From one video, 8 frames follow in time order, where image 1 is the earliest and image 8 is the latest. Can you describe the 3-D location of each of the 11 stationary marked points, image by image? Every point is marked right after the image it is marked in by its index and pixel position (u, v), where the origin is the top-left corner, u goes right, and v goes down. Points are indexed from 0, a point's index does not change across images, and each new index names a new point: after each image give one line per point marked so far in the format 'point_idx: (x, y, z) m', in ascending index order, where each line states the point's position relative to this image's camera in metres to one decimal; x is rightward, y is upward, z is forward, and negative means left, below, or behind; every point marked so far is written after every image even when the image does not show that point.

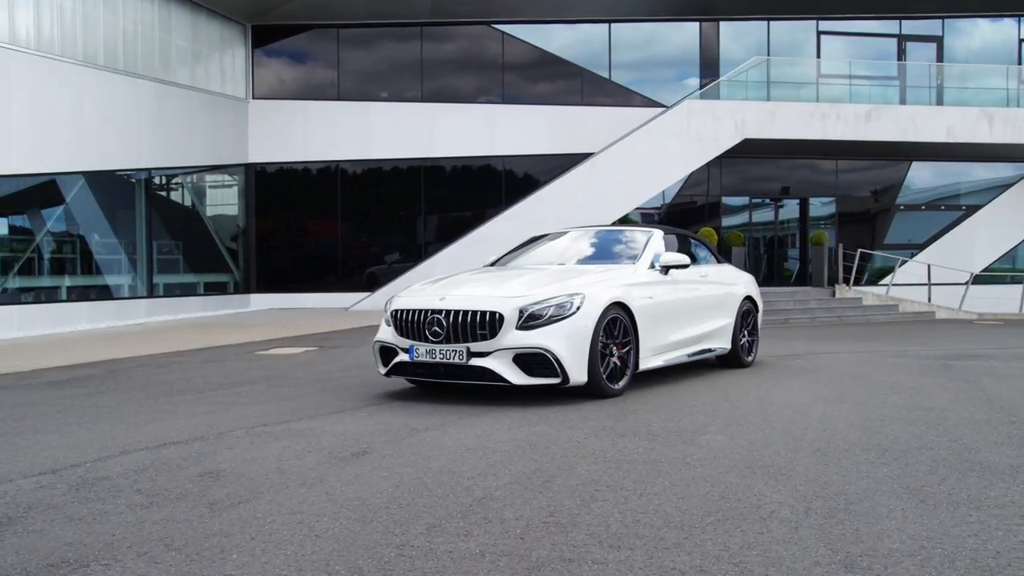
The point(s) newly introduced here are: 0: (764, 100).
0: (+5.4, +4.0, +19.6) m
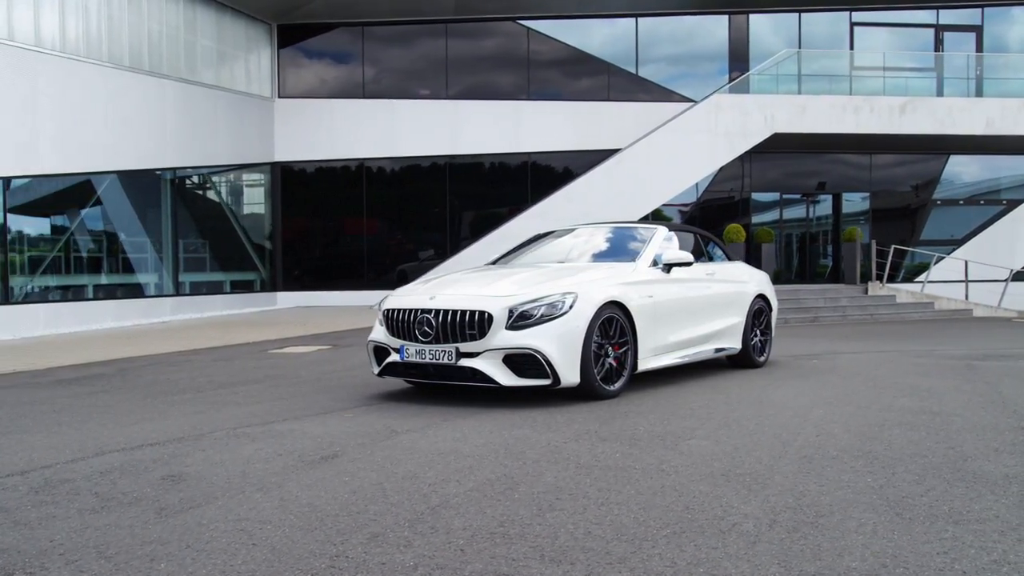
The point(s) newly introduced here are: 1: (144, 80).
0: (+5.9, +4.0, +19.2) m
1: (-6.8, +3.8, +16.8) m
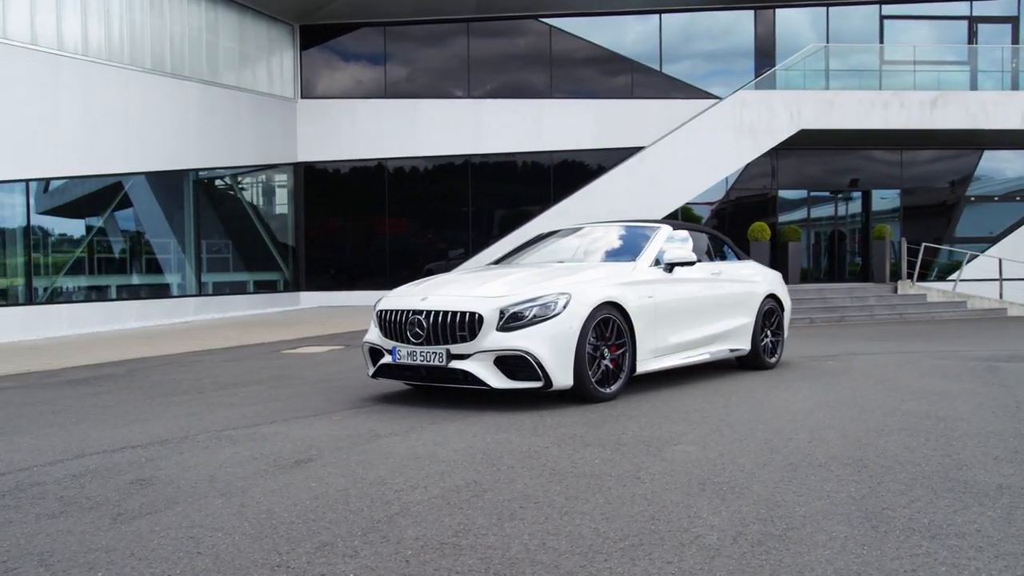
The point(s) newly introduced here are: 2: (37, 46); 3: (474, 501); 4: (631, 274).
0: (+6.4, +4.1, +18.8) m
1: (-6.4, +3.8, +17.0) m
2: (-7.5, +3.8, +14.5) m
3: (-0.2, -0.9, +3.9) m
4: (+0.9, +0.1, +7.1) m
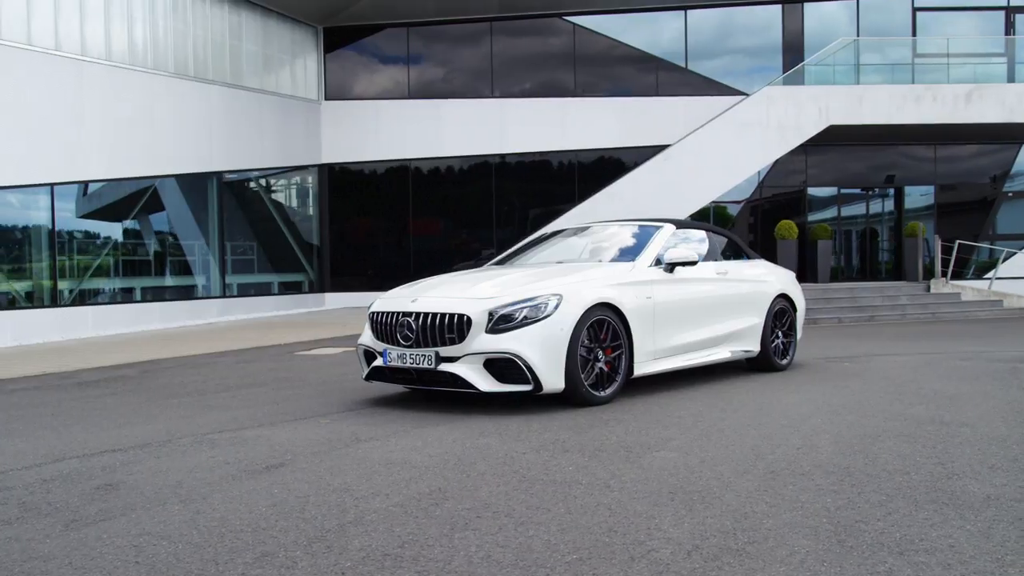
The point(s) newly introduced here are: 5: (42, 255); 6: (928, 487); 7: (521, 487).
0: (+6.8, +4.1, +18.4) m
1: (-6.0, +3.8, +17.1) m
2: (-7.2, +3.8, +14.7) m
3: (-0.3, -0.9, +3.8) m
4: (+0.9, +0.1, +6.9) m
5: (-7.5, +0.5, +14.7) m
6: (+1.8, -0.9, +4.0) m
7: (0.0, -0.9, +4.2) m
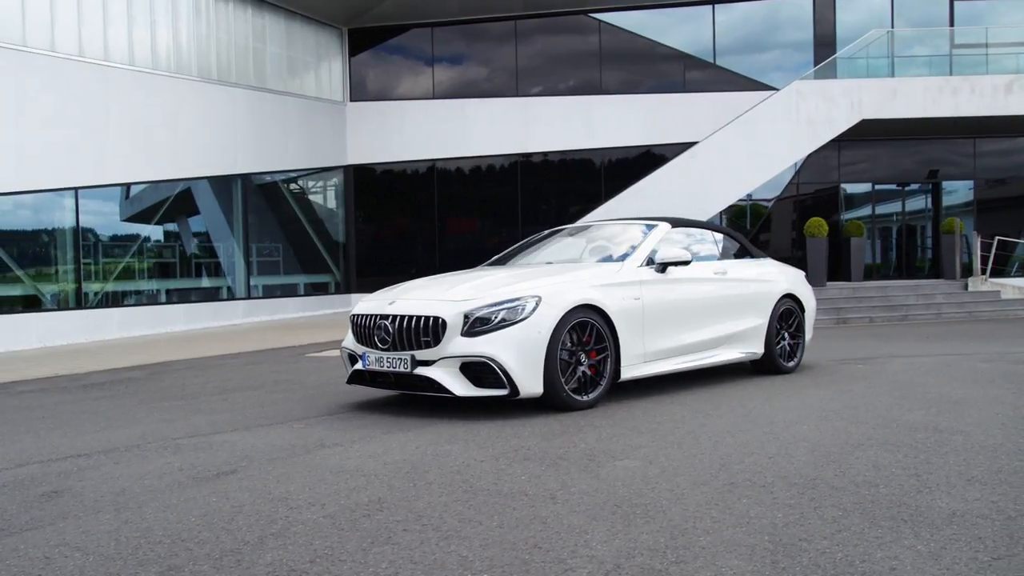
0: (+7.3, +4.1, +17.9) m
1: (-5.6, +3.8, +17.3) m
2: (-7.0, +3.8, +14.9) m
3: (-0.6, -0.9, +3.7) m
4: (+0.7, +0.1, +6.7) m
5: (-7.2, +0.5, +14.9) m
6: (+1.6, -0.9, +3.8) m
7: (-0.2, -0.9, +4.0) m
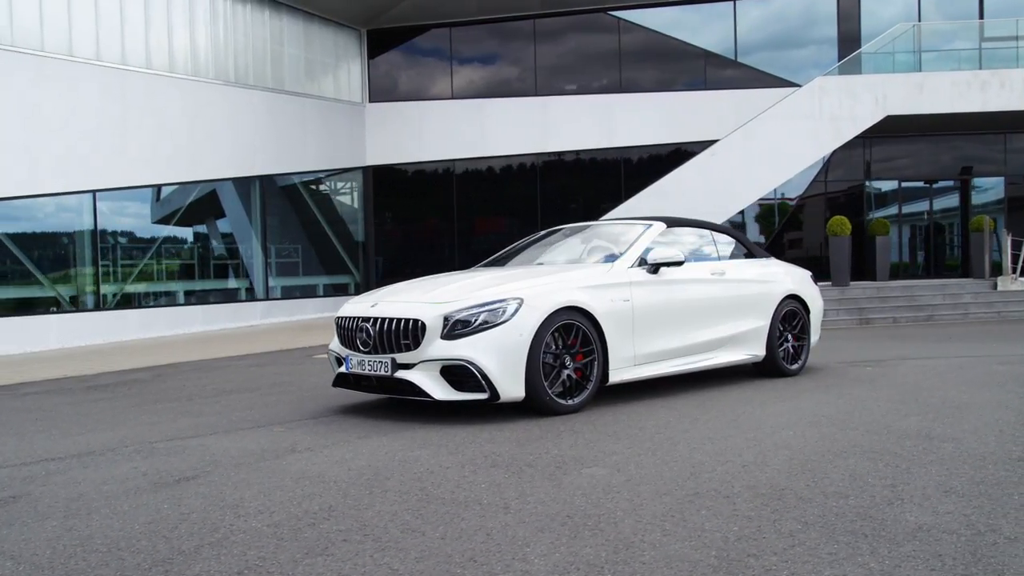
0: (+7.6, +4.1, +17.5) m
1: (-5.3, +3.7, +17.3) m
2: (-6.8, +3.7, +15.1) m
3: (-0.8, -1.0, +3.6) m
4: (+0.7, +0.1, +6.6) m
5: (-7.0, +0.4, +15.1) m
6: (+1.4, -0.9, +3.6) m
7: (-0.4, -0.9, +3.9) m
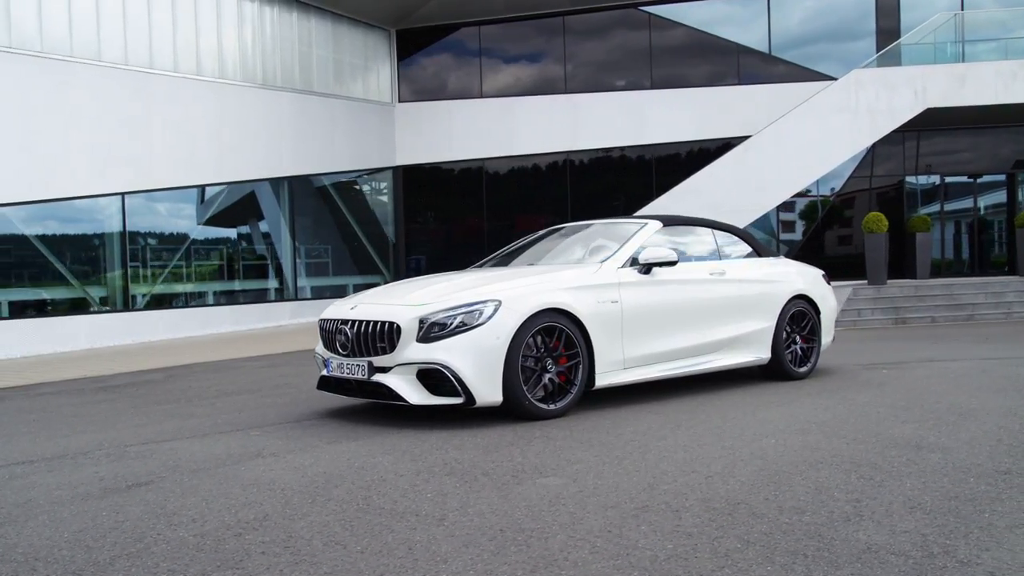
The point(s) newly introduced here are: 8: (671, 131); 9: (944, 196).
0: (+8.1, +4.1, +16.9) m
1: (-4.8, +3.7, +17.5) m
2: (-6.4, +3.7, +15.3) m
3: (-1.1, -1.0, +3.5) m
4: (+0.5, +0.1, +6.4) m
5: (-6.6, +0.4, +15.3) m
6: (+1.1, -0.9, +3.4) m
7: (-0.7, -0.9, +3.8) m
8: (+3.3, +3.3, +19.2) m
9: (+9.1, +2.0, +19.2) m
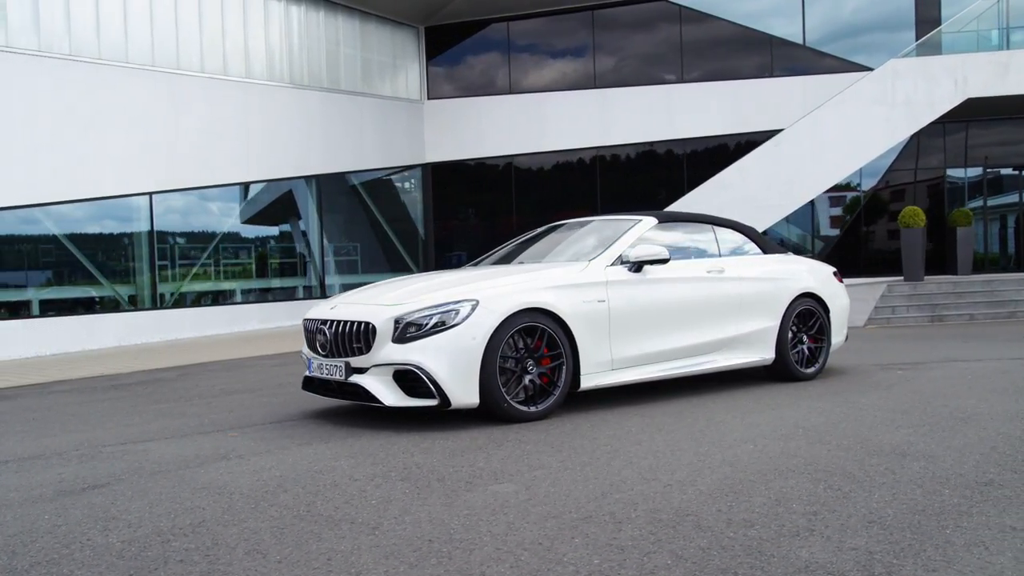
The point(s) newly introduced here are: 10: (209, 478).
0: (+8.5, +4.2, +16.2) m
1: (-4.3, +3.8, +17.6) m
2: (-6.0, +3.7, +15.5) m
3: (-1.3, -1.0, +3.4) m
4: (+0.4, +0.1, +6.2) m
5: (-6.2, +0.5, +15.5) m
6: (+0.8, -0.9, +3.2) m
7: (-0.9, -0.9, +3.7) m
8: (+3.9, +3.3, +18.8) m
9: (+9.6, +2.1, +18.6) m
10: (-1.5, -0.9, +4.5) m
